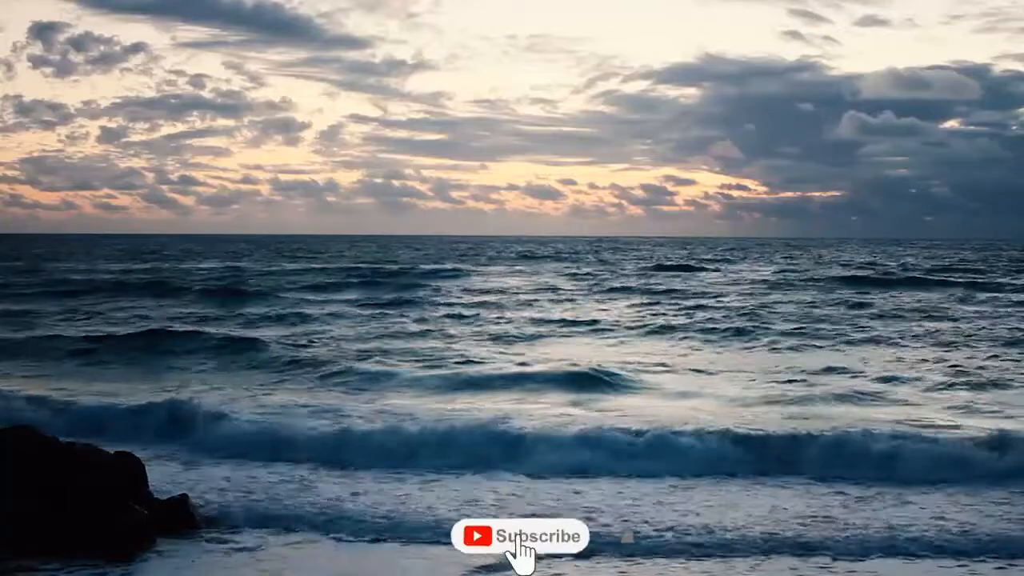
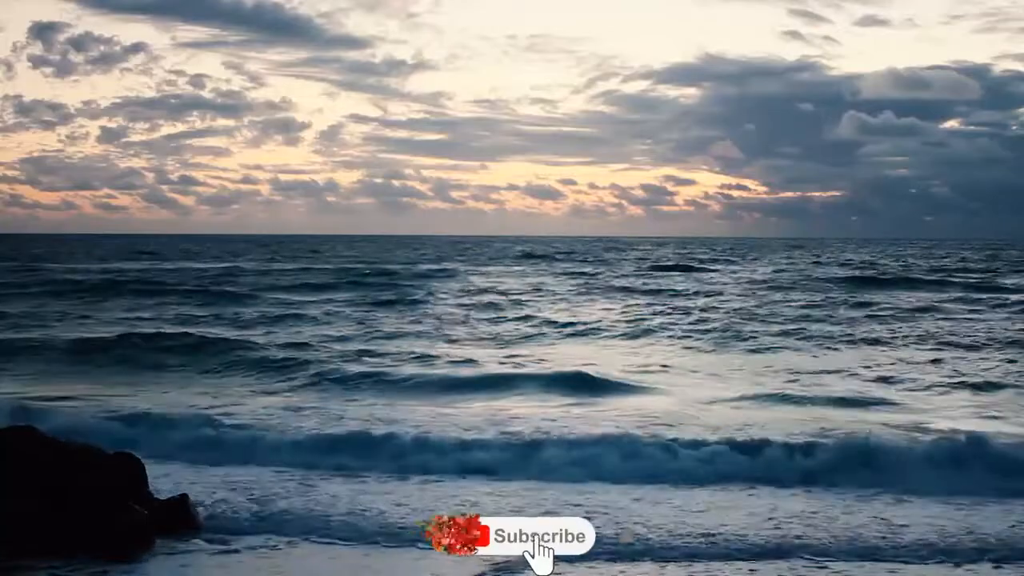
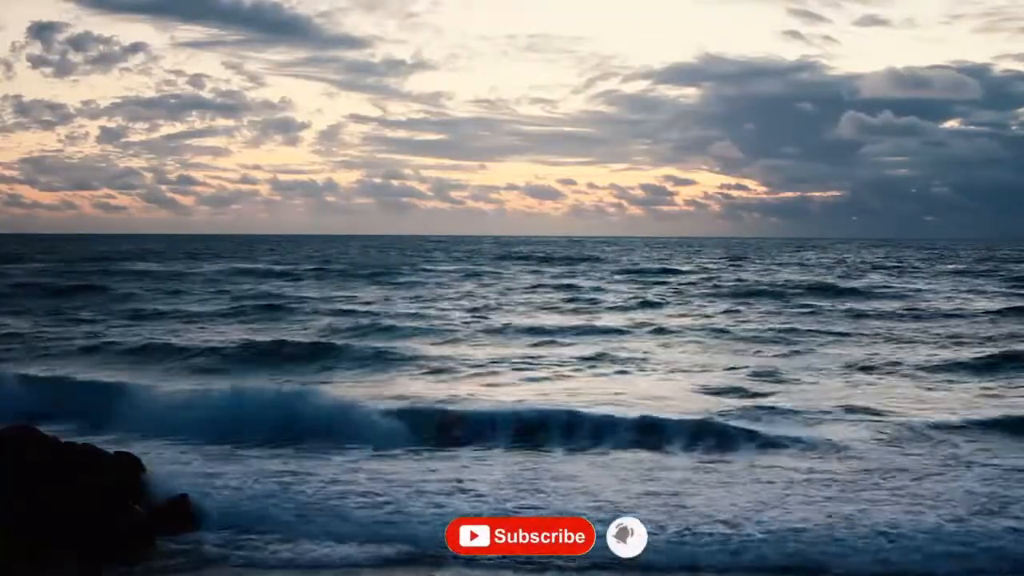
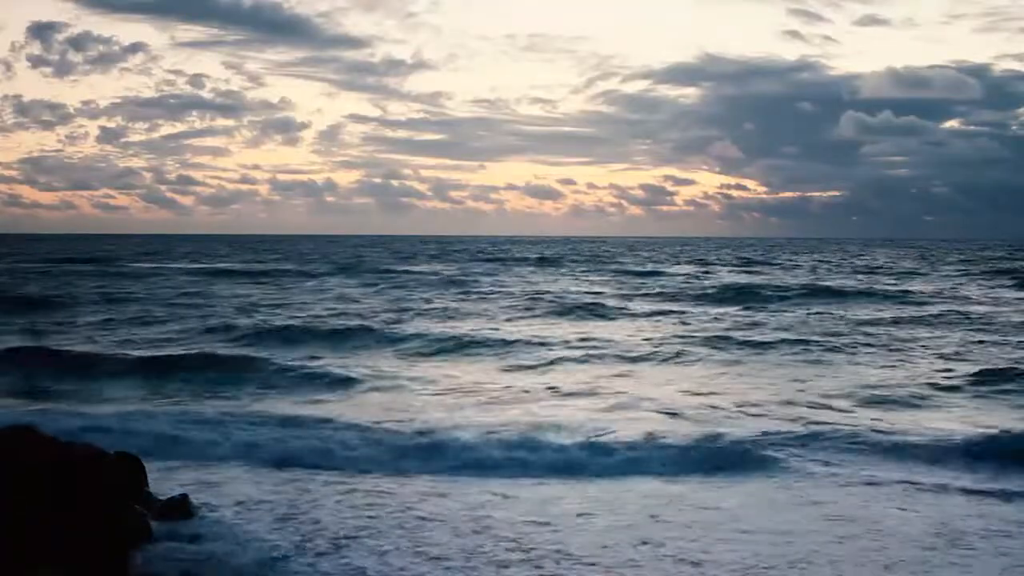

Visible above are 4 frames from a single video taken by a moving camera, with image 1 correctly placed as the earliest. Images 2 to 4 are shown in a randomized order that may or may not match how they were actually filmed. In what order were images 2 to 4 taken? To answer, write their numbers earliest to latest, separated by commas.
2, 3, 4
